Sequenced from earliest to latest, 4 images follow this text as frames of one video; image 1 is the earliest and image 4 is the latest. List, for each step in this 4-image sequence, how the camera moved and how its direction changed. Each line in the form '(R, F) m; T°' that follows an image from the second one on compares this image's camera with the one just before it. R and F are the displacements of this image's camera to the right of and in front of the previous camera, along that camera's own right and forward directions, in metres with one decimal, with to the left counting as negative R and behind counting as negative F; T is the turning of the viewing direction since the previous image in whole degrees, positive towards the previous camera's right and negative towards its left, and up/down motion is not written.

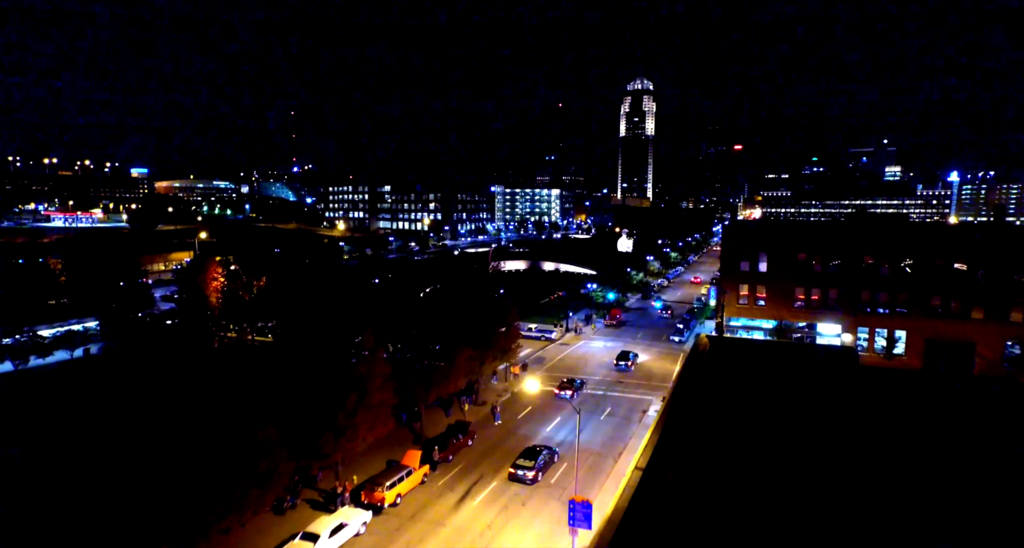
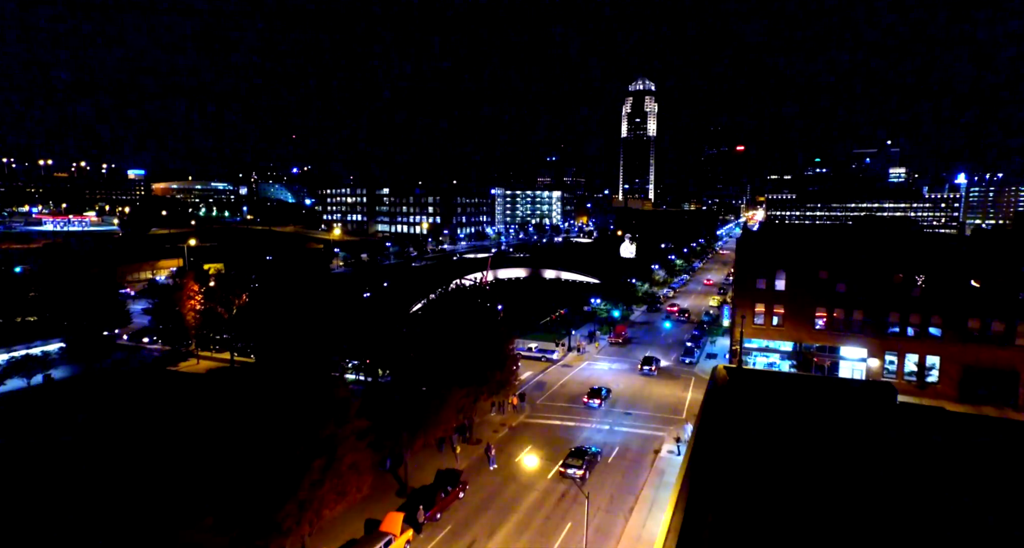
(+0.1, +2.7) m; 0°
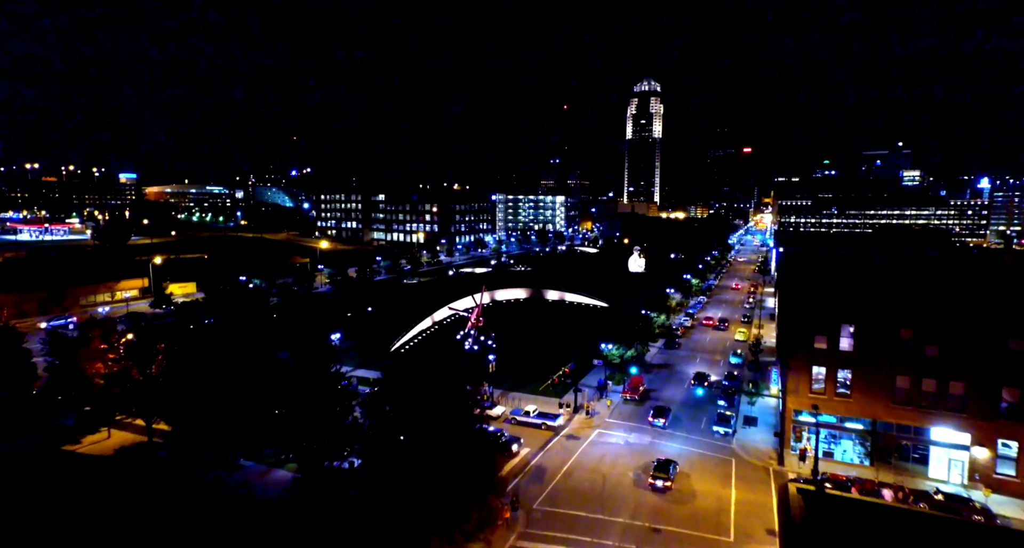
(+0.6, +7.7) m; 0°
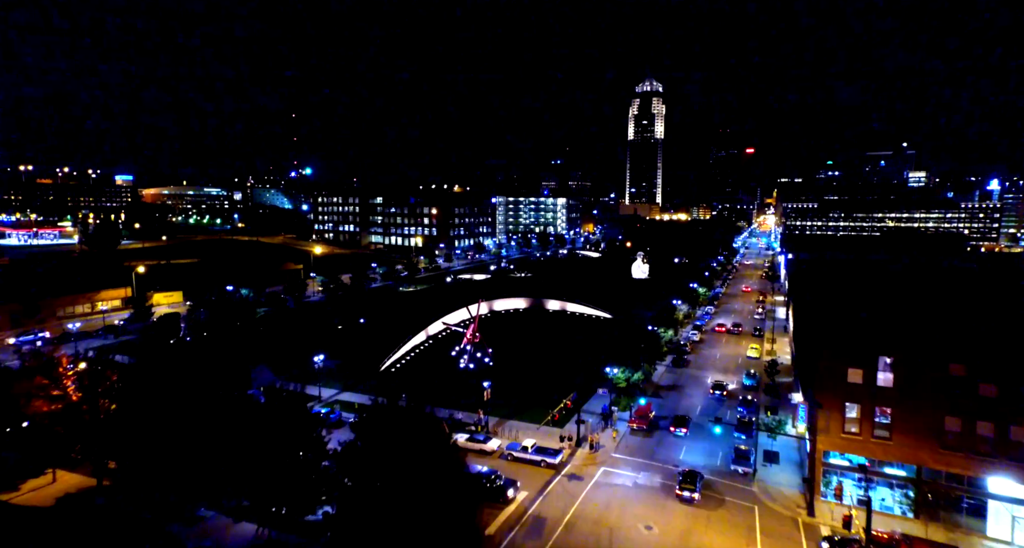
(+0.3, +3.2) m; 0°
